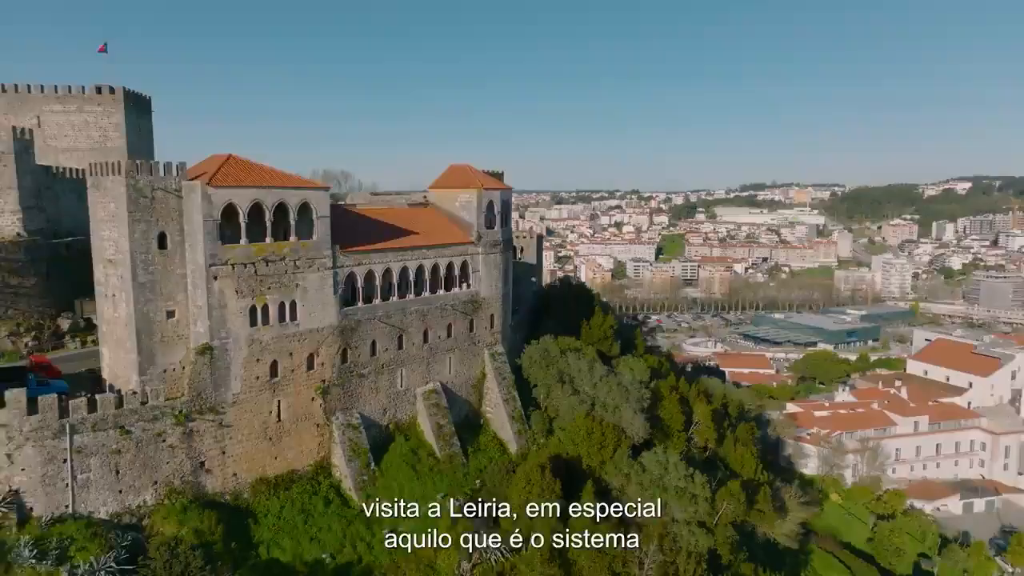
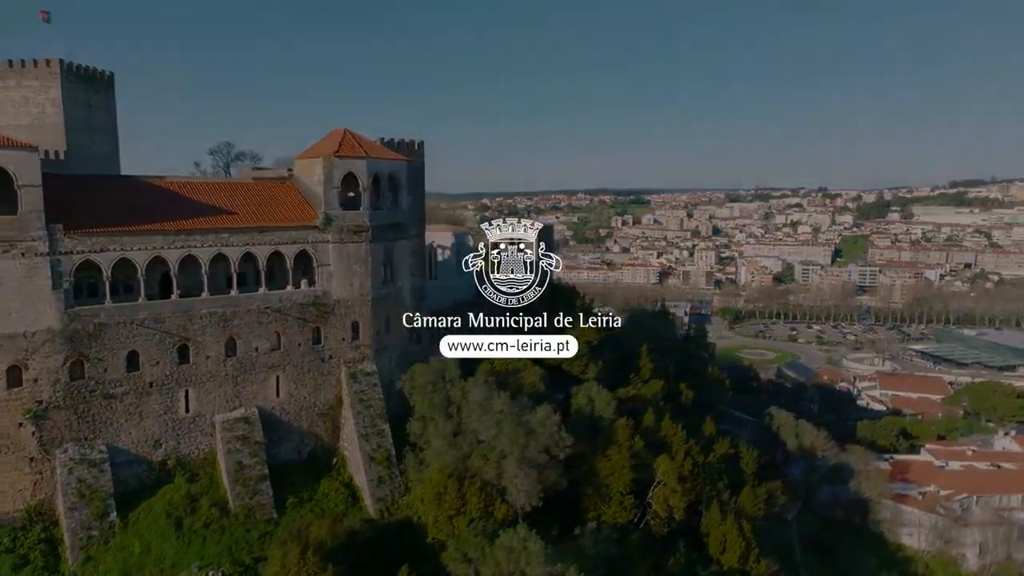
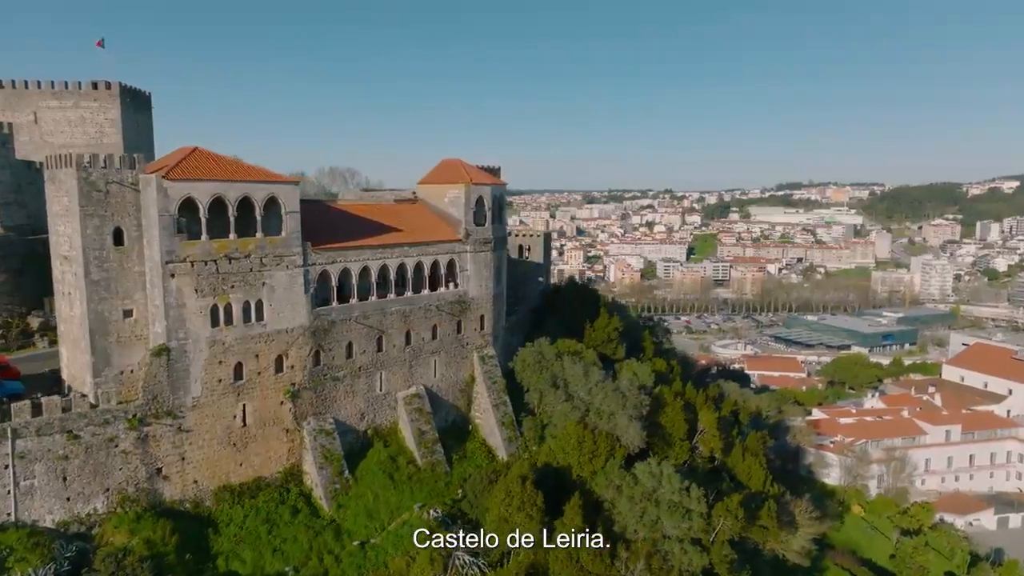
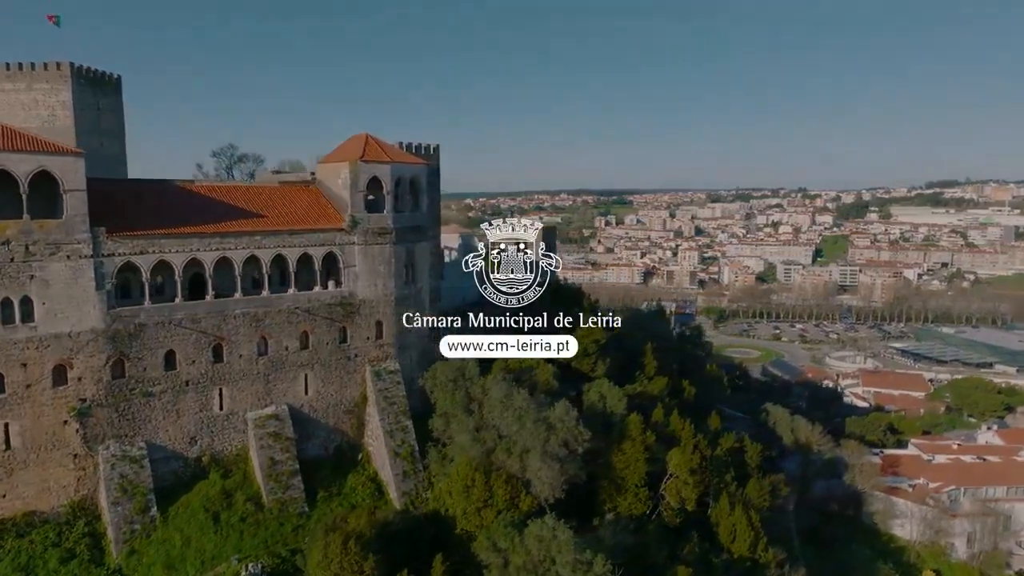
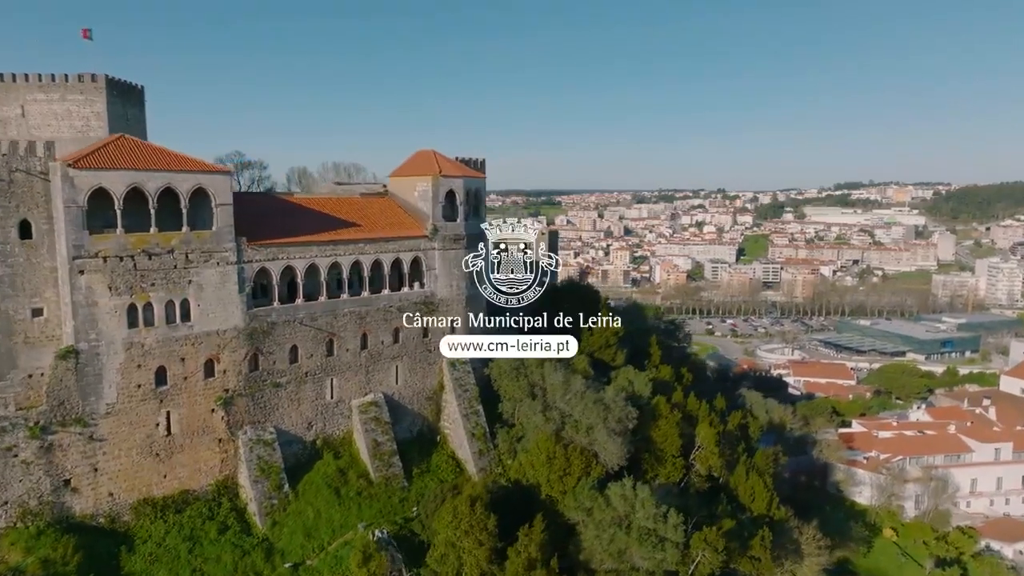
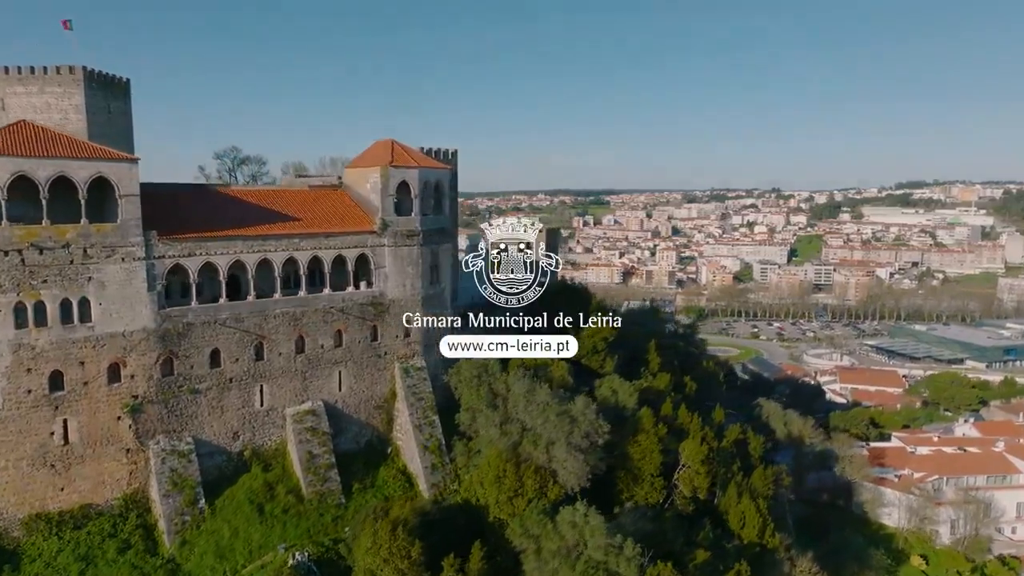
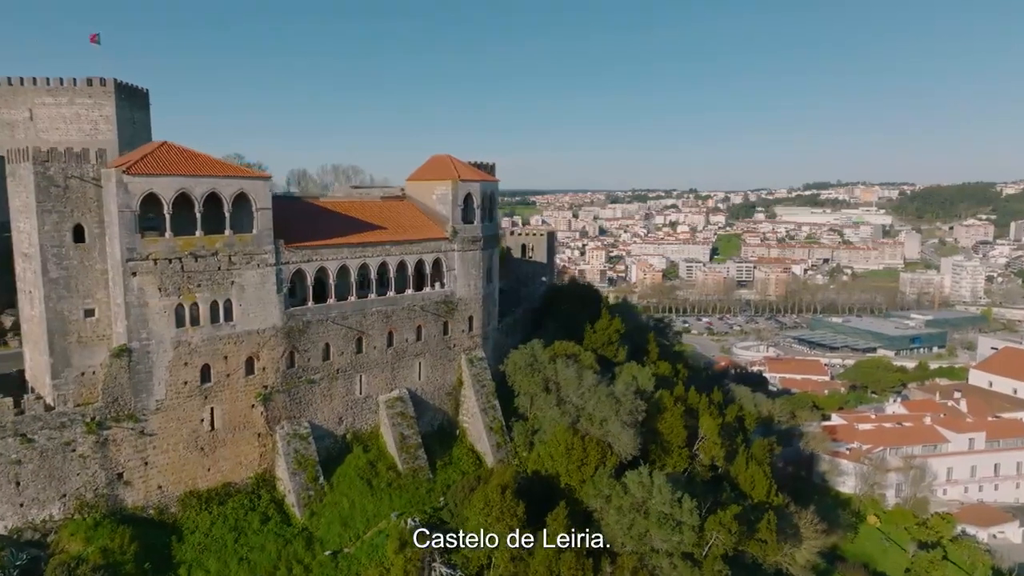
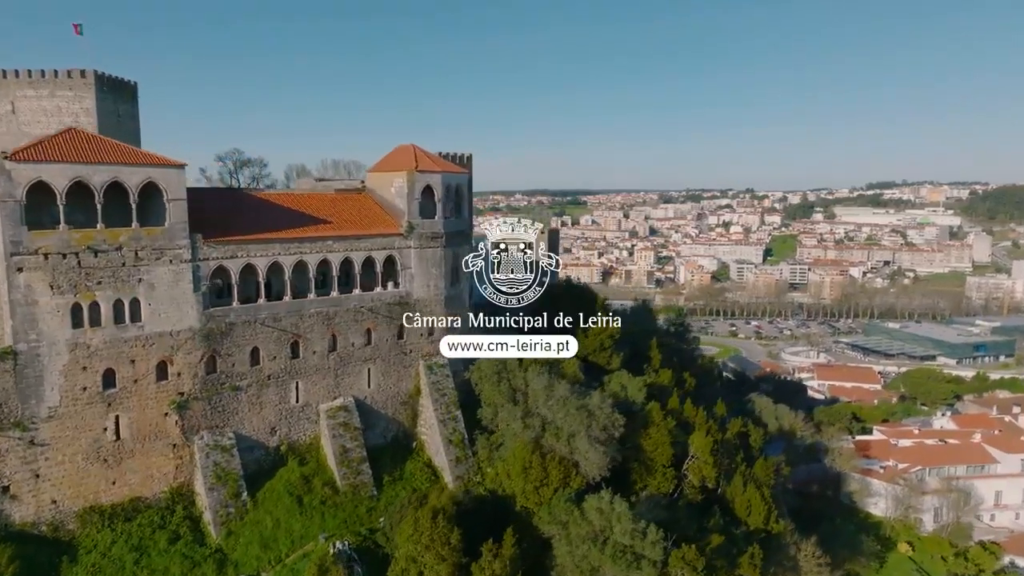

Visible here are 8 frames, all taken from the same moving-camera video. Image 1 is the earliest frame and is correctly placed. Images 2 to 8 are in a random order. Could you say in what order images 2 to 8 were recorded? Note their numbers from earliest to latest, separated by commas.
3, 7, 5, 8, 6, 4, 2
